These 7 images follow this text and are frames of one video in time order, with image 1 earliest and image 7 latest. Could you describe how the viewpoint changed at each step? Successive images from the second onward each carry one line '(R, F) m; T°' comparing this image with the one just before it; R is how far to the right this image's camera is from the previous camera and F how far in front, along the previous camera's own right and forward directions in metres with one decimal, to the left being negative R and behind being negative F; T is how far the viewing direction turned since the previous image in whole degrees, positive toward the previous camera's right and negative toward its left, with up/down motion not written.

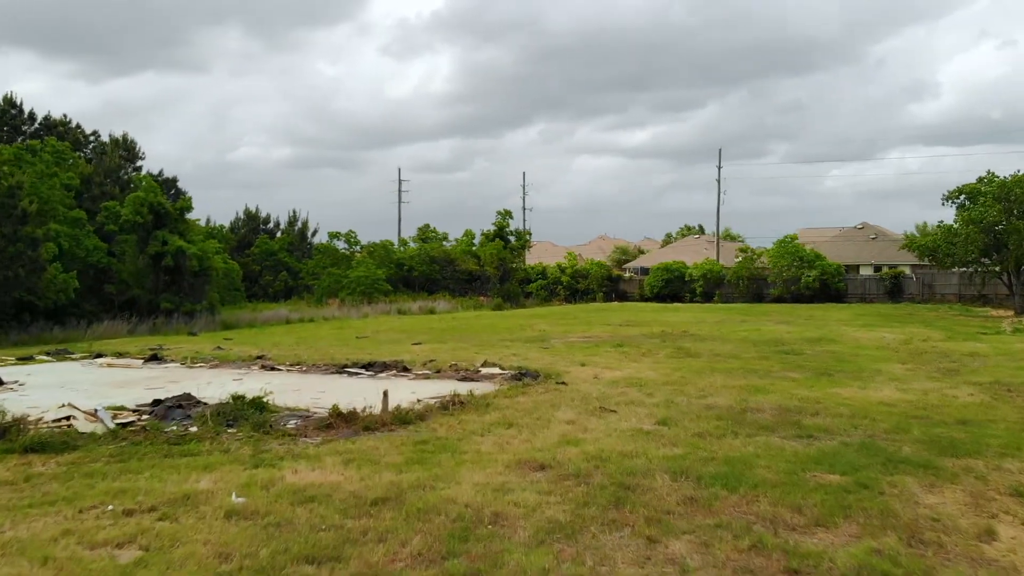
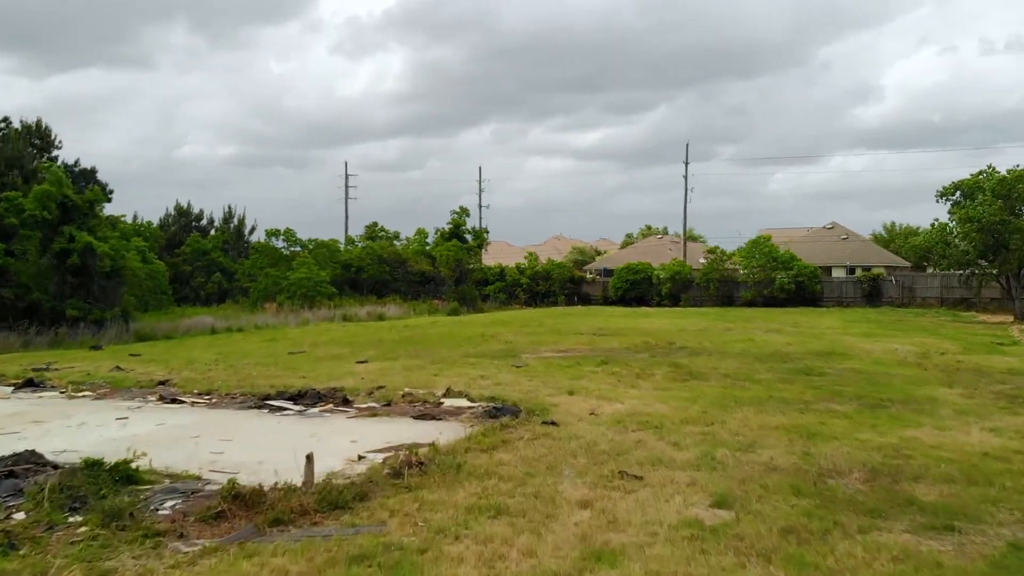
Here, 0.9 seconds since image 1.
(-0.2, +2.6) m; +3°
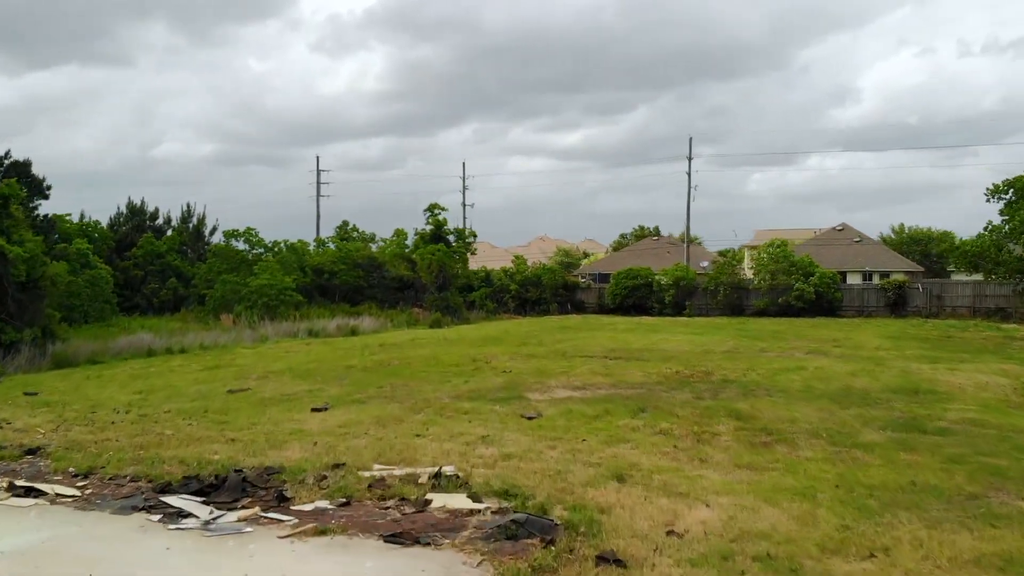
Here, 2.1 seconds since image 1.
(-0.3, +3.2) m; +1°
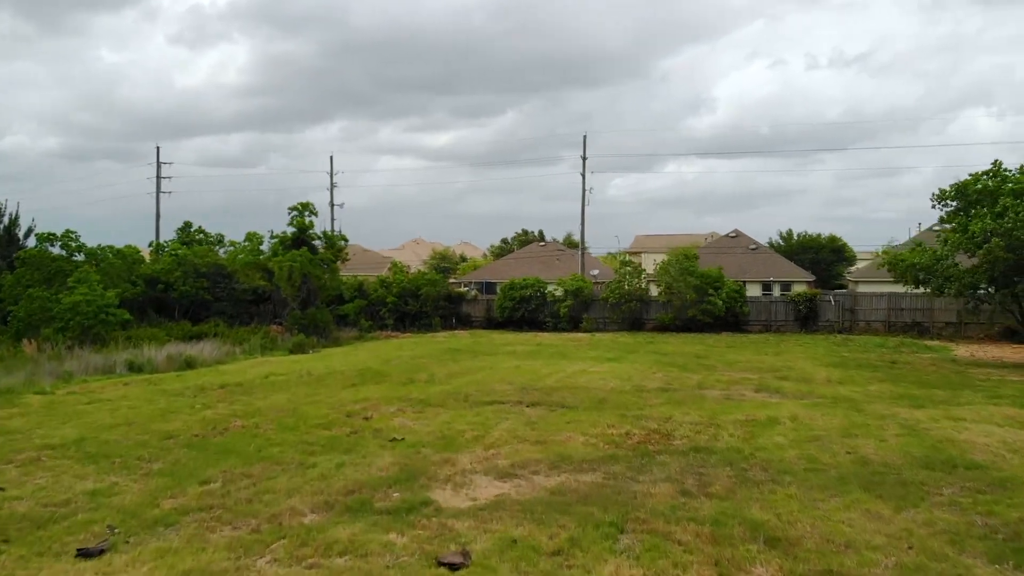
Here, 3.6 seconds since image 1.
(-0.2, +3.7) m; +8°
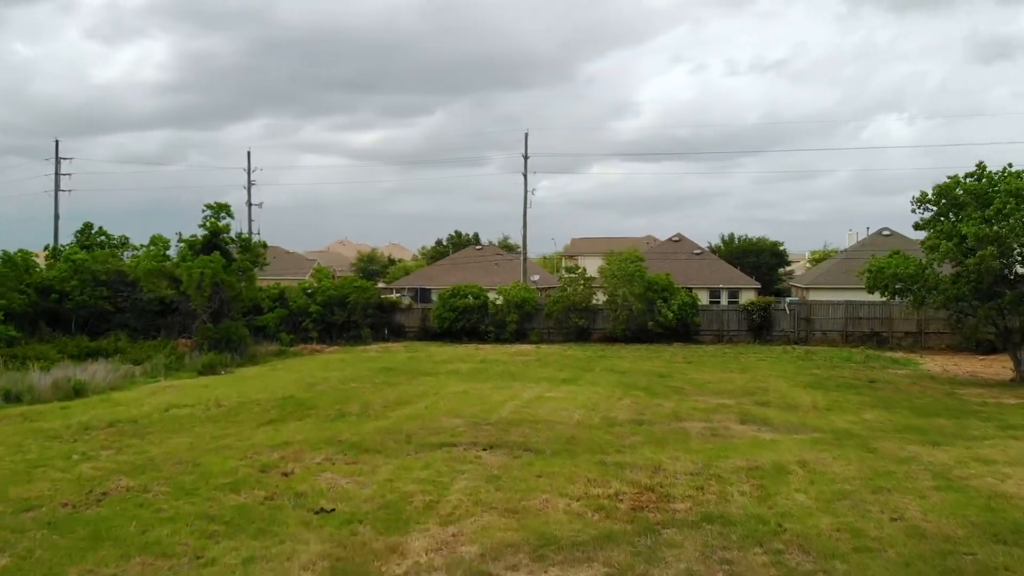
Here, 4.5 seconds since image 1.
(-0.3, +2.1) m; +4°
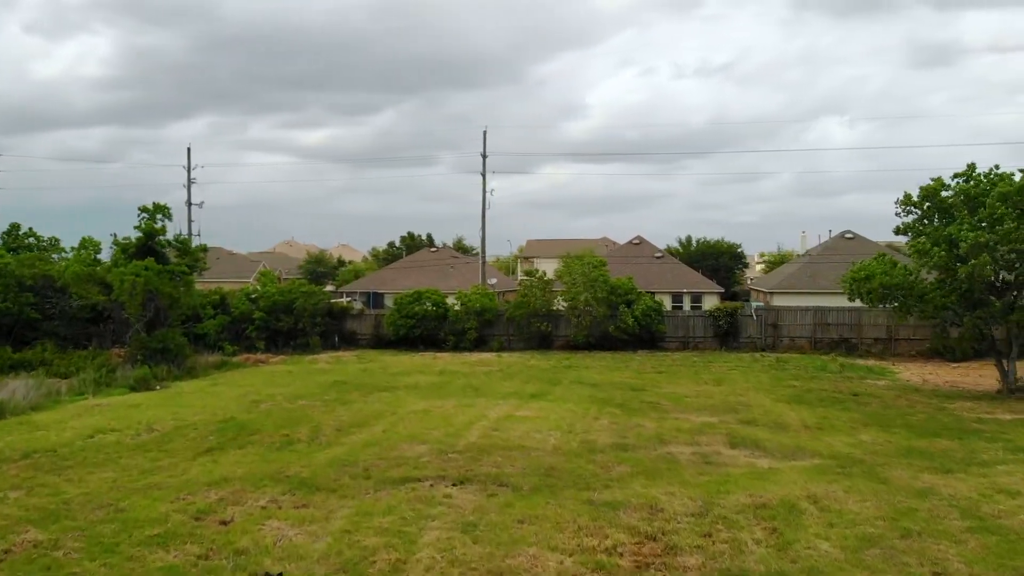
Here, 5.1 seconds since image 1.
(-0.2, +1.2) m; +3°
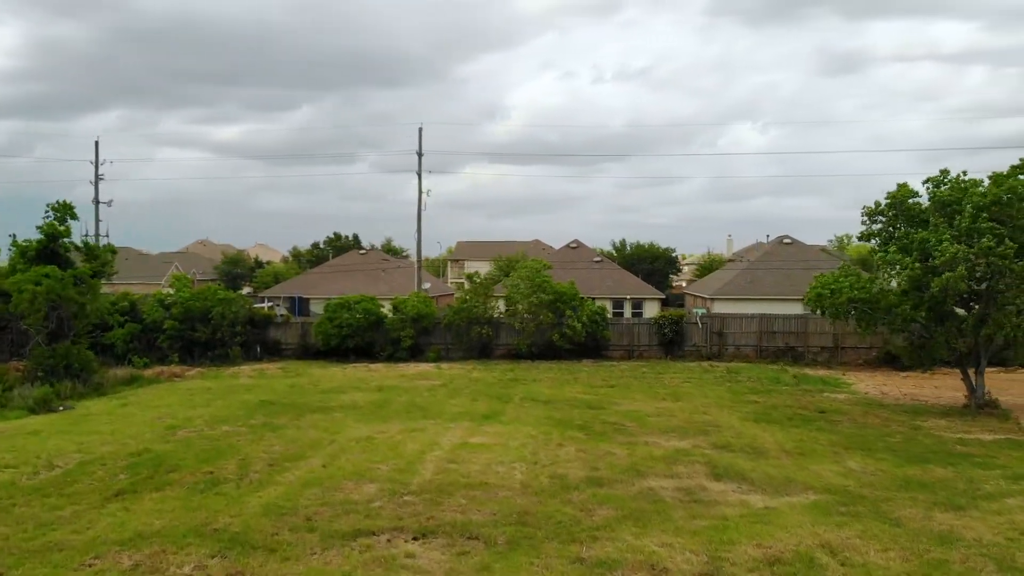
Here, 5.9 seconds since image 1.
(-0.4, +1.3) m; +5°
